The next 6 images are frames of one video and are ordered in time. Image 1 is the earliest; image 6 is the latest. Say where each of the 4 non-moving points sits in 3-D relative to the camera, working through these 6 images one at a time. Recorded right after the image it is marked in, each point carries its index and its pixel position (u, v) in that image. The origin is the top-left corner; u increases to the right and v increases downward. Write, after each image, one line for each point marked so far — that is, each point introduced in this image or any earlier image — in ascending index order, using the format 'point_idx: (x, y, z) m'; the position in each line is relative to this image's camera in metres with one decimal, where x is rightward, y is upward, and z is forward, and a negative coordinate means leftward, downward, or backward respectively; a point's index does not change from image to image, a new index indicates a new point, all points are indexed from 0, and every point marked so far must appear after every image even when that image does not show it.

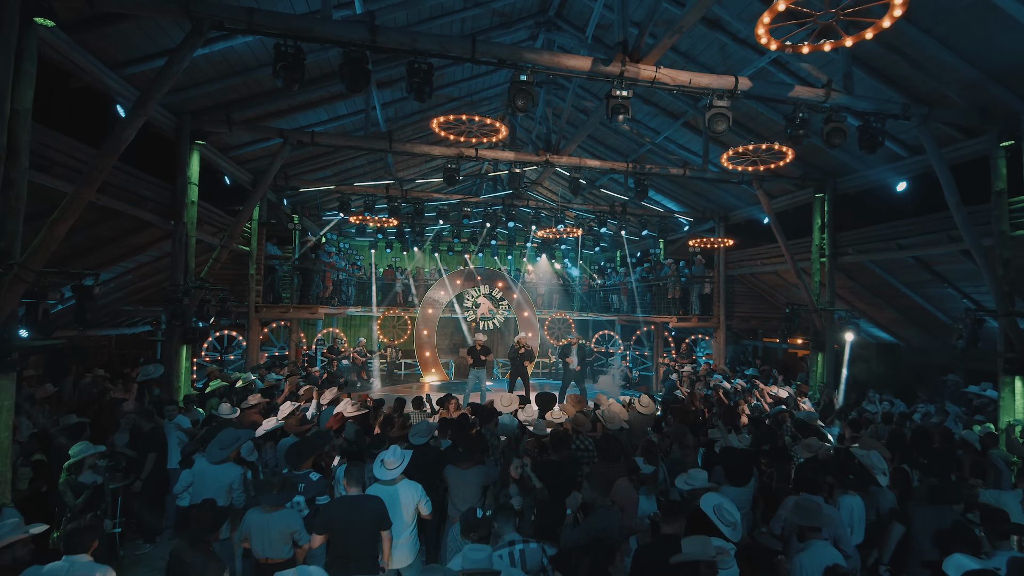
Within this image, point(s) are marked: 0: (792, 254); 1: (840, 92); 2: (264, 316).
0: (+7.1, +0.8, +13.6) m
1: (+5.3, +3.2, +8.7) m
2: (-7.2, -0.8, +15.7) m
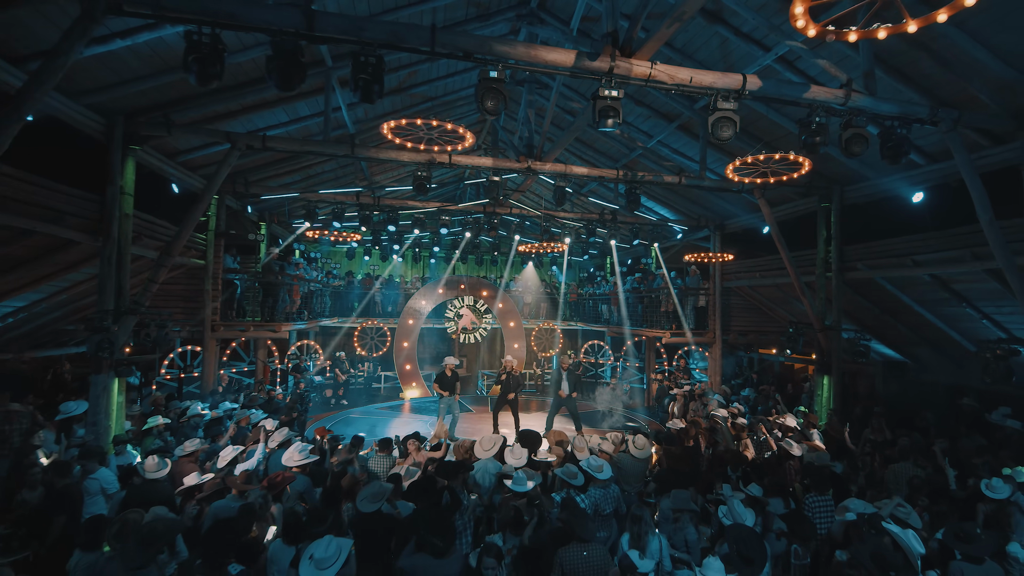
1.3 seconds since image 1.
0: (+6.6, +0.4, +12.6) m
1: (+4.9, +2.7, +7.6) m
2: (-7.7, -1.3, +14.4) m
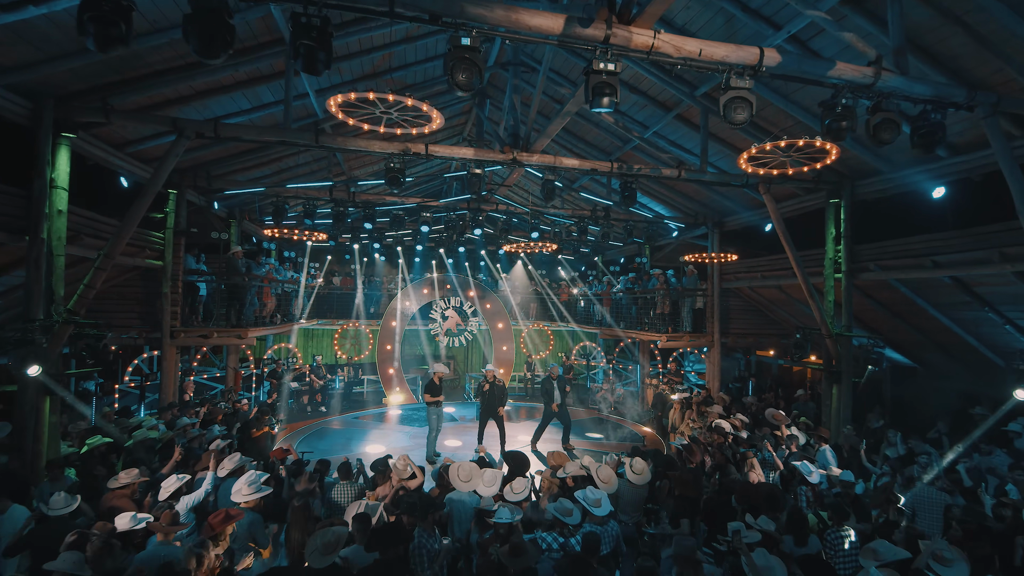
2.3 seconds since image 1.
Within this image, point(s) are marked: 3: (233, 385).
0: (+6.3, +0.4, +11.6) m
1: (+4.7, +2.7, +6.6) m
2: (-8.1, -1.3, +13.2) m
3: (-8.4, -2.9, +16.3) m
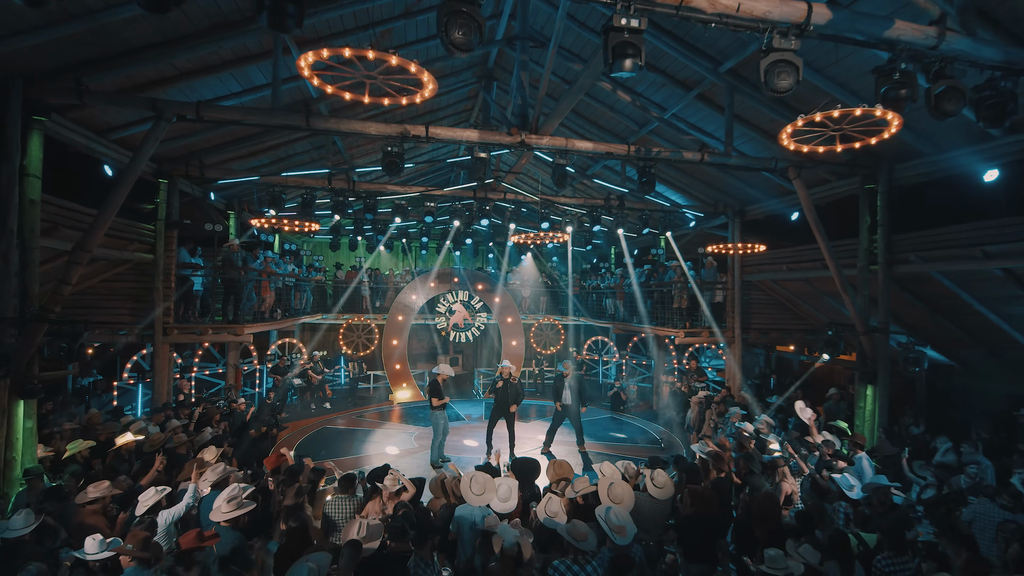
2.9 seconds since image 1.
0: (+6.5, +0.5, +10.8) m
1: (+4.7, +2.7, +5.8) m
2: (-7.9, -1.2, +12.6) m
3: (-8.1, -2.8, +15.8) m
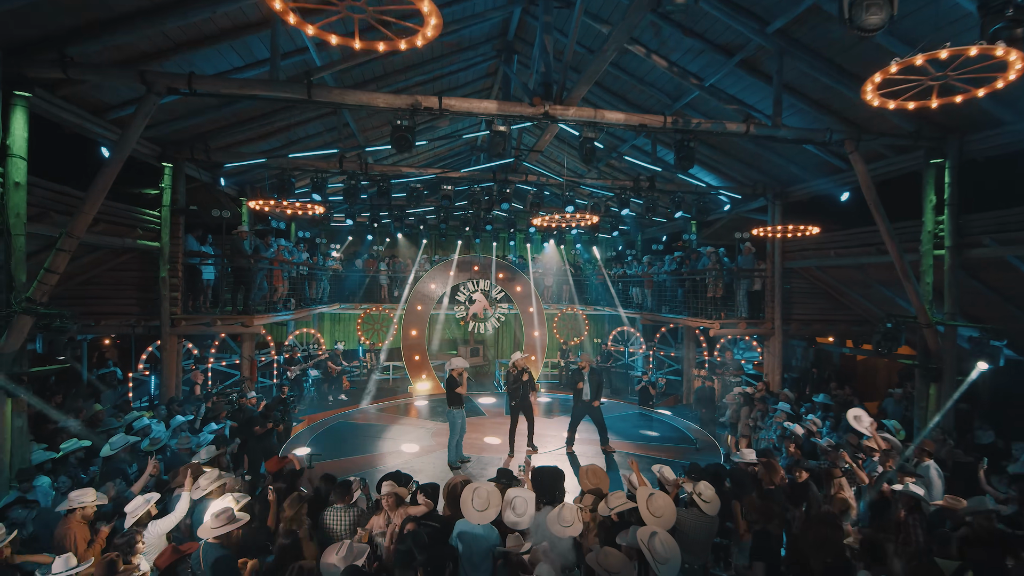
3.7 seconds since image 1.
0: (+6.9, +0.7, +9.6) m
1: (+4.9, +2.8, +4.7) m
2: (-7.4, -1.0, +12.1) m
3: (-7.5, -2.5, +15.3) m
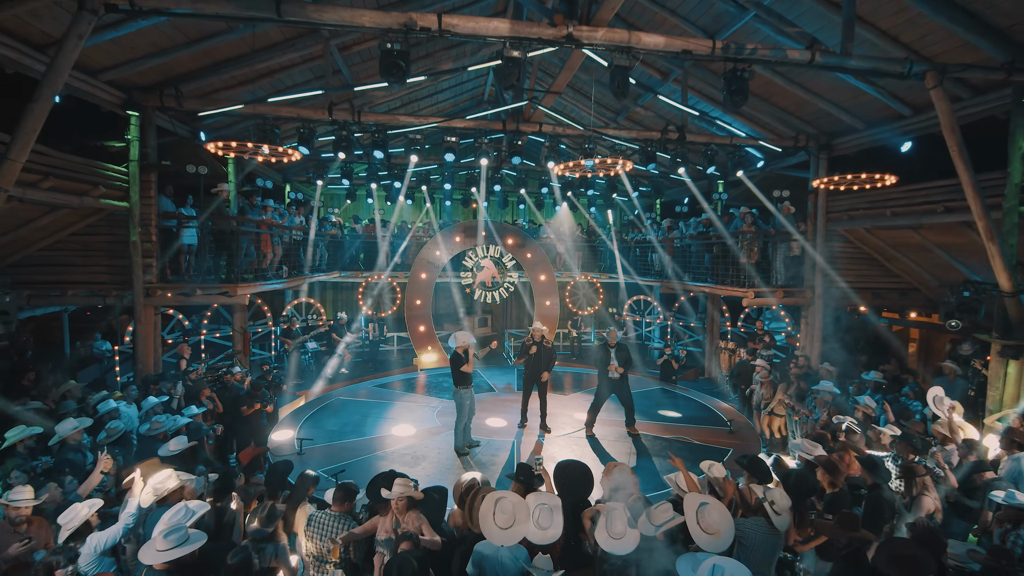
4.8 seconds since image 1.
0: (+7.1, +1.3, +8.2) m
1: (+5.1, +3.1, +3.1) m
2: (-7.1, -0.3, +11.0) m
3: (-7.2, -1.6, +14.2) m
